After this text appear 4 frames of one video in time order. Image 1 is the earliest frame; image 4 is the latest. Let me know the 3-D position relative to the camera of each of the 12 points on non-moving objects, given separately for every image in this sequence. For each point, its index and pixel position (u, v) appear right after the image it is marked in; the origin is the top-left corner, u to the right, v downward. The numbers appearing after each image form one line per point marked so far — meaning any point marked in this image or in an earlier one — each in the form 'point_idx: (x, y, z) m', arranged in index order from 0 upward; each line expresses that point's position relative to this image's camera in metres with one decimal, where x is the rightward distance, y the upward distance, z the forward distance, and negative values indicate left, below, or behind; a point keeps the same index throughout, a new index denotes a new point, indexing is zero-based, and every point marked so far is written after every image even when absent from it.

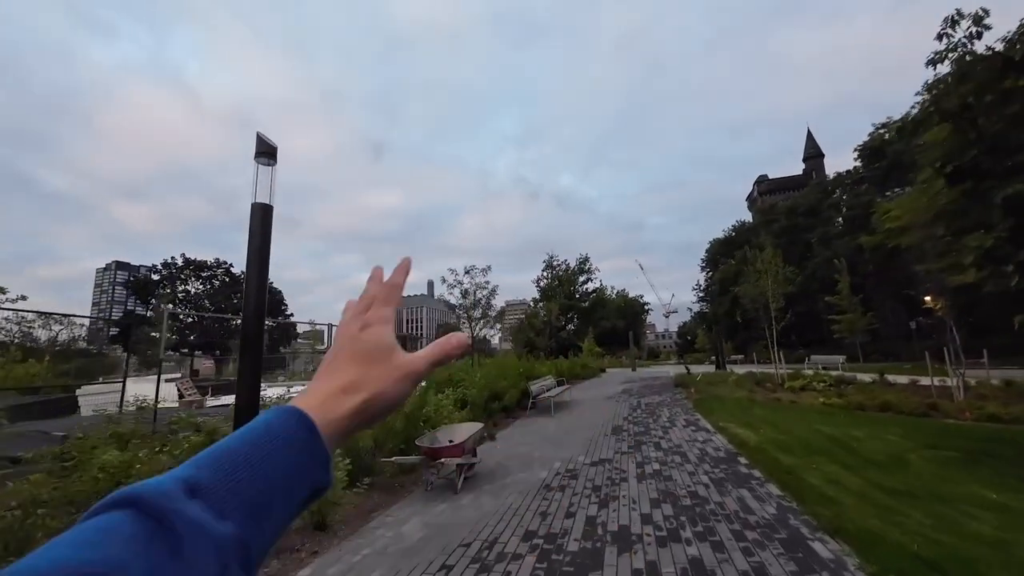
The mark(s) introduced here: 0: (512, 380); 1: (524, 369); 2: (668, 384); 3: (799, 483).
0: (0.0, -2.4, +11.5) m
1: (+0.4, -2.7, +14.3) m
2: (+6.3, -3.9, +17.3) m
3: (+3.2, -2.2, +4.8) m
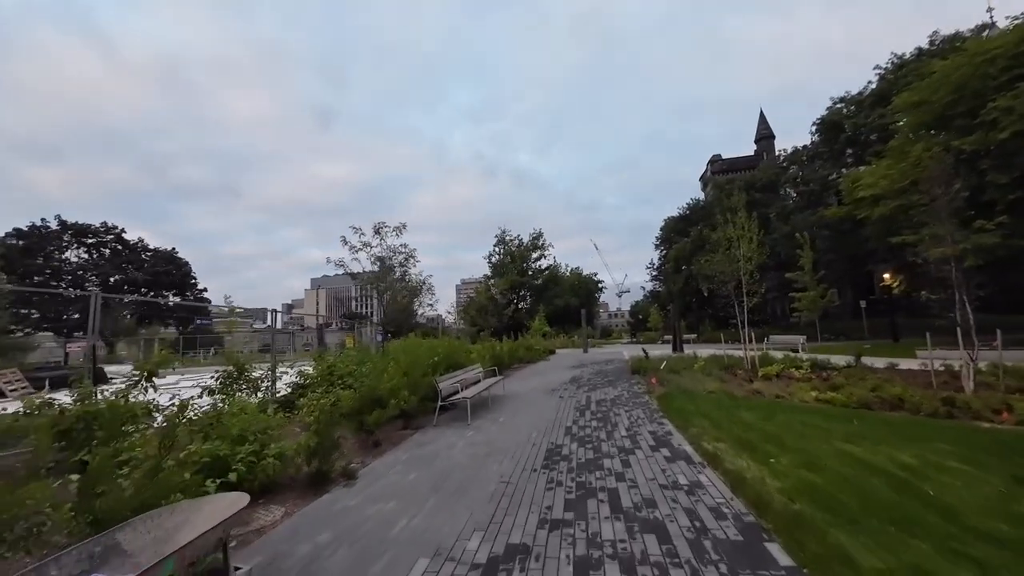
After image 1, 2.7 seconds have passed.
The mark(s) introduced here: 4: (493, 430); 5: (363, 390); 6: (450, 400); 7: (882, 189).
0: (-1.8, -1.6, +8.2) m
1: (-1.7, -1.8, +11.0) m
2: (+3.8, -2.9, +14.7) m
3: (+2.0, -1.7, +1.9) m
4: (-0.3, -2.4, +7.4) m
5: (-2.3, -1.6, +6.7) m
6: (-1.2, -2.2, +8.3) m
7: (+15.8, +4.2, +18.4) m
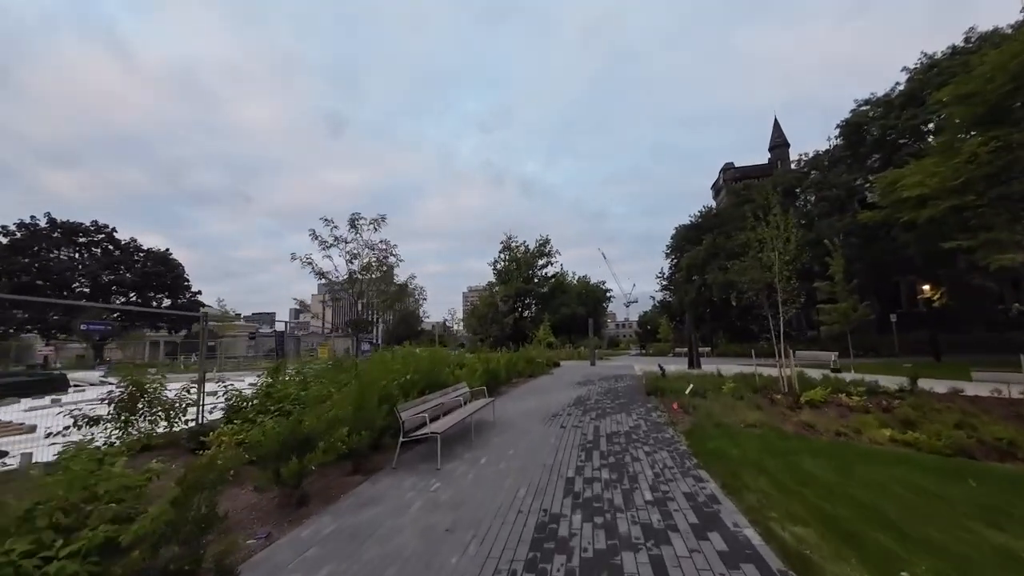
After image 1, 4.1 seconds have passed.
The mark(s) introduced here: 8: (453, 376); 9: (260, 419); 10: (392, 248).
0: (-2.1, -1.6, +6.4) m
1: (-1.9, -1.9, +9.2) m
2: (+3.7, -3.1, +12.7) m
3: (+1.7, -1.7, -0.1) m
4: (-0.6, -2.4, +5.5) m
5: (-2.6, -1.6, +4.8) m
6: (-1.4, -2.2, +6.4) m
7: (+15.8, +3.7, +16.3) m
8: (-1.5, -2.1, +10.4) m
9: (-3.6, -1.8, +6.2) m
10: (-3.2, +1.1, +11.5) m
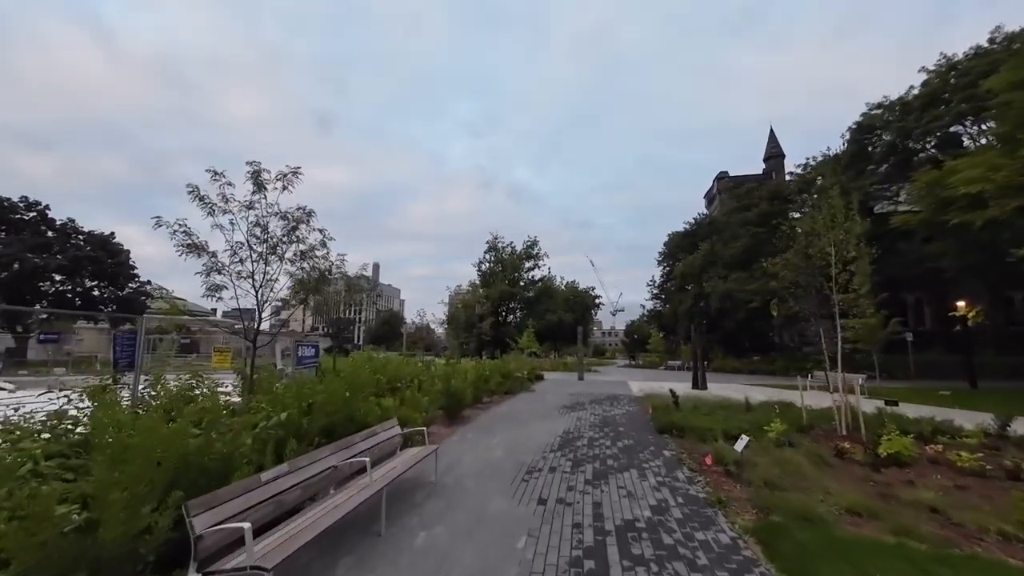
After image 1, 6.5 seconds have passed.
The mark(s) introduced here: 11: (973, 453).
0: (-2.6, -1.4, +3.1) m
1: (-2.5, -1.6, +5.9) m
2: (+2.9, -3.1, +9.6) m
3: (+1.3, -1.5, -3.2) m
4: (-1.1, -2.2, +2.2) m
5: (-3.0, -1.3, +1.5) m
6: (-2.0, -1.9, +3.1) m
7: (+15.2, +3.2, +13.6) m
8: (-2.1, -1.9, +7.2) m
9: (-4.1, -1.5, +2.9) m
10: (-3.8, +1.3, +8.2) m
11: (+7.9, -2.8, +7.5) m
